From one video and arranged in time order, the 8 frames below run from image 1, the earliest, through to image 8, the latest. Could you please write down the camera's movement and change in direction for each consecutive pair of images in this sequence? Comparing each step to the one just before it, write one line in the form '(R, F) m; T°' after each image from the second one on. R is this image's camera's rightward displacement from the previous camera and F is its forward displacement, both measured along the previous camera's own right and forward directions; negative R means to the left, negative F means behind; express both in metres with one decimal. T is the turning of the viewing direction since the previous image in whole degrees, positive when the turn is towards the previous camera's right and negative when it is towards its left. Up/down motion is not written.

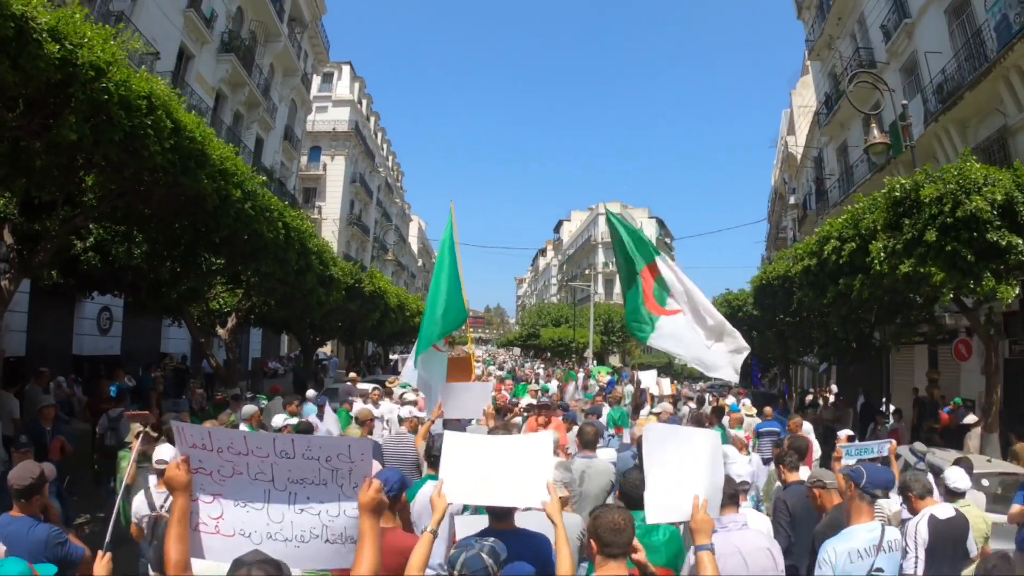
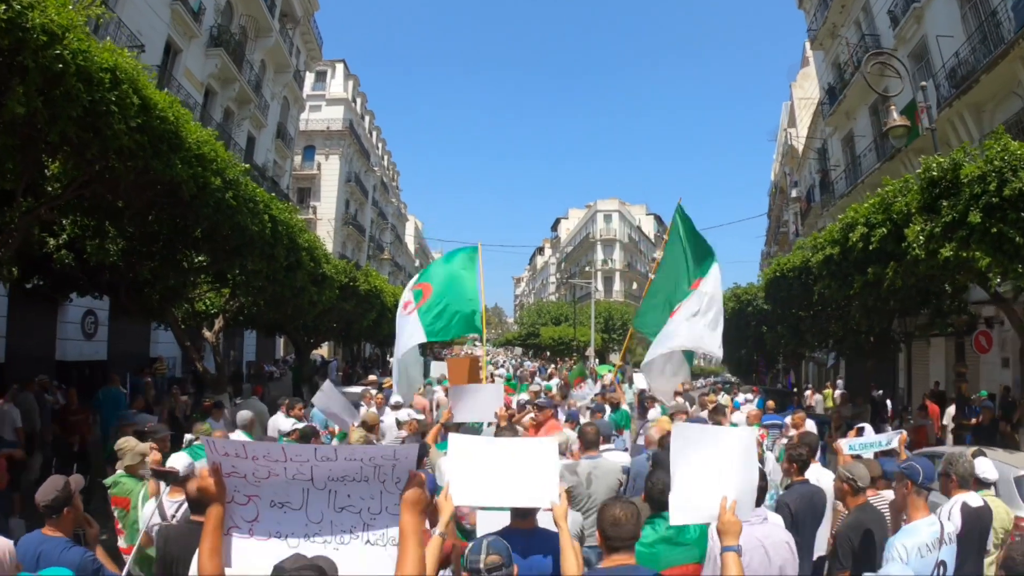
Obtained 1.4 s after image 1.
(-0.1, +0.6) m; 0°
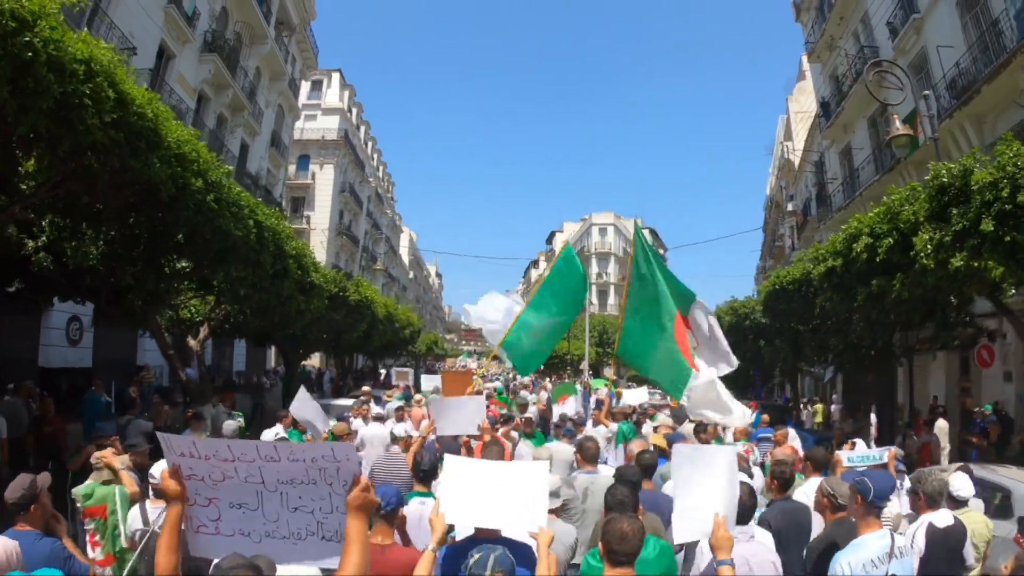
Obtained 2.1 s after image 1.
(0.0, +0.3) m; 0°
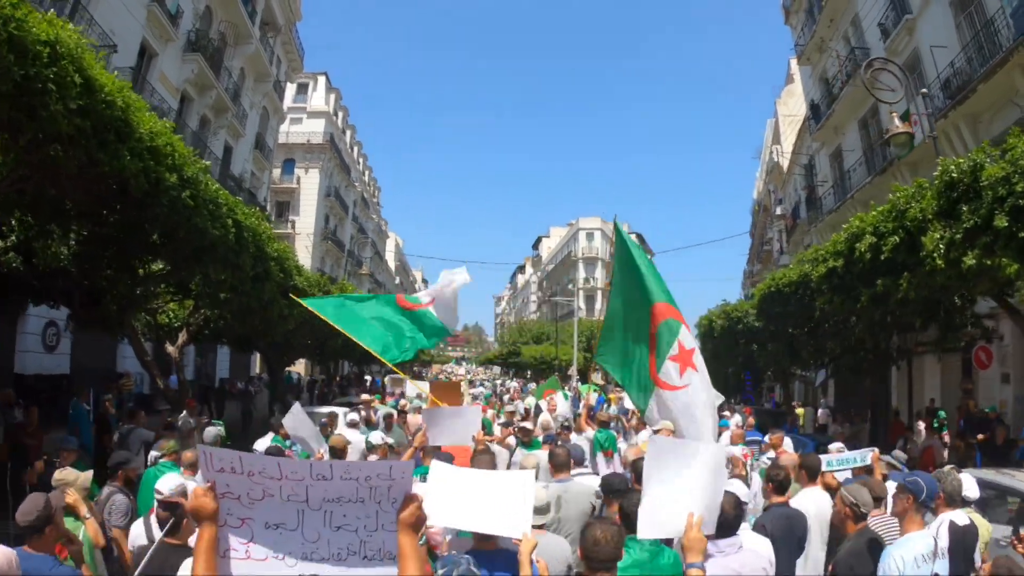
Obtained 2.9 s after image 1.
(-0.1, +0.3) m; +1°
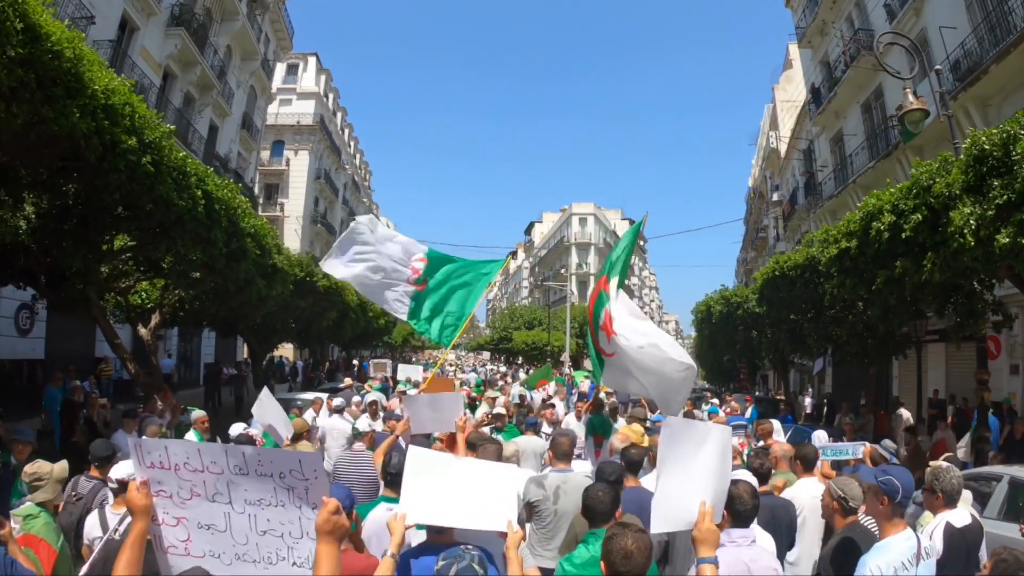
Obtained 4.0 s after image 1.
(0.0, +0.5) m; +1°
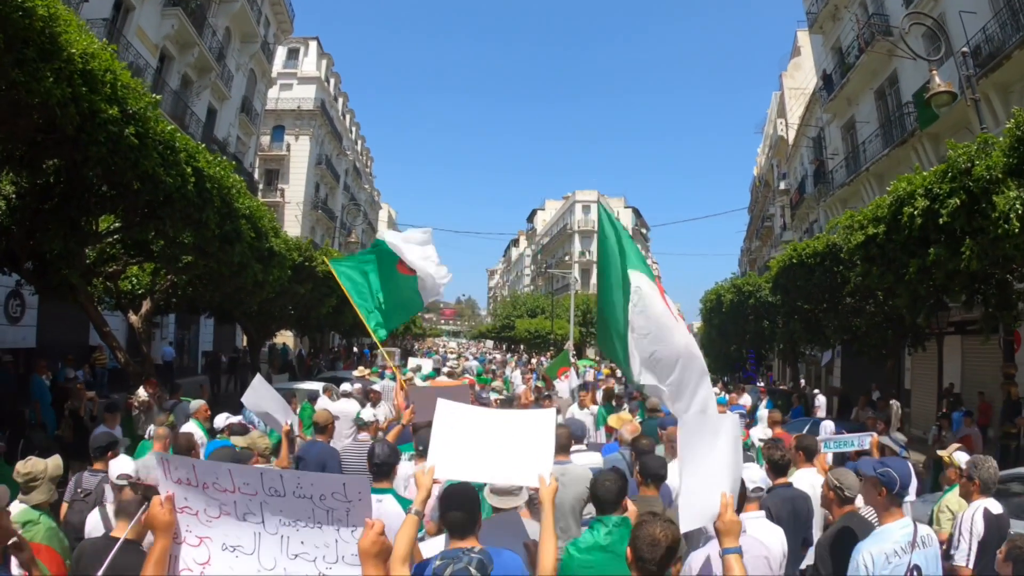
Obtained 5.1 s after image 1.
(-0.1, +0.4) m; 0°
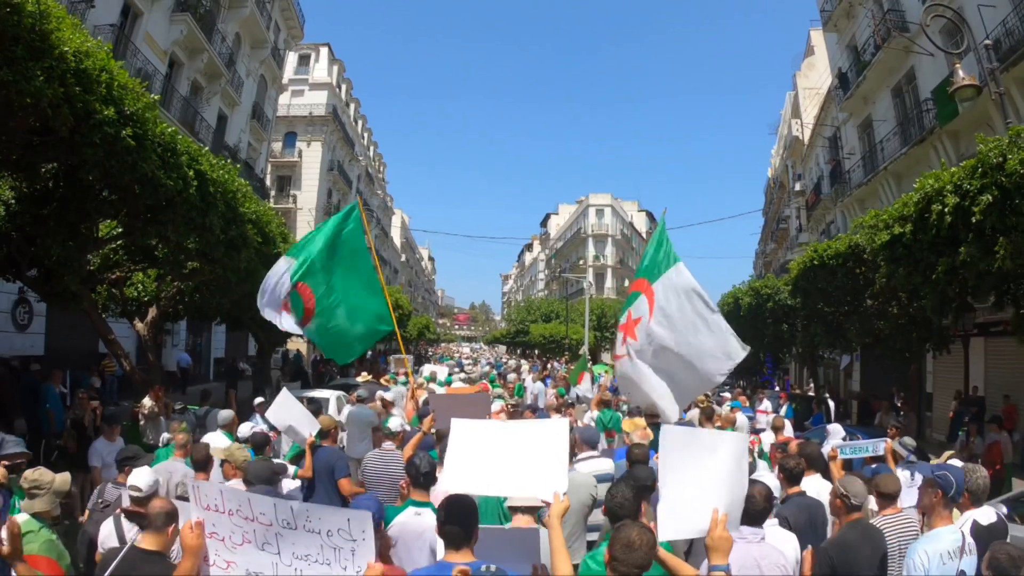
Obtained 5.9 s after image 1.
(0.0, +0.2) m; -1°
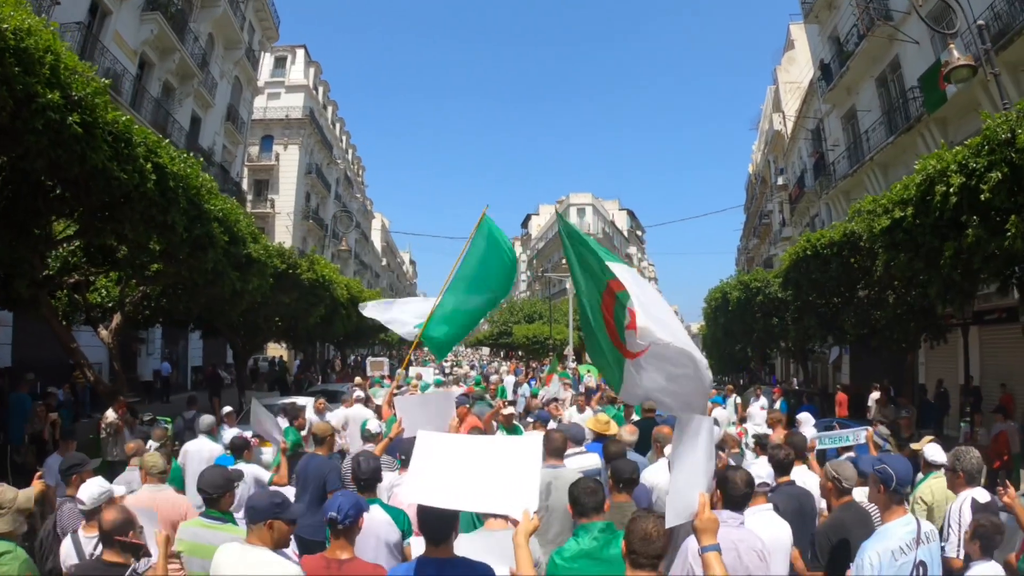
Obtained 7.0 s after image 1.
(0.0, +0.4) m; +1°
